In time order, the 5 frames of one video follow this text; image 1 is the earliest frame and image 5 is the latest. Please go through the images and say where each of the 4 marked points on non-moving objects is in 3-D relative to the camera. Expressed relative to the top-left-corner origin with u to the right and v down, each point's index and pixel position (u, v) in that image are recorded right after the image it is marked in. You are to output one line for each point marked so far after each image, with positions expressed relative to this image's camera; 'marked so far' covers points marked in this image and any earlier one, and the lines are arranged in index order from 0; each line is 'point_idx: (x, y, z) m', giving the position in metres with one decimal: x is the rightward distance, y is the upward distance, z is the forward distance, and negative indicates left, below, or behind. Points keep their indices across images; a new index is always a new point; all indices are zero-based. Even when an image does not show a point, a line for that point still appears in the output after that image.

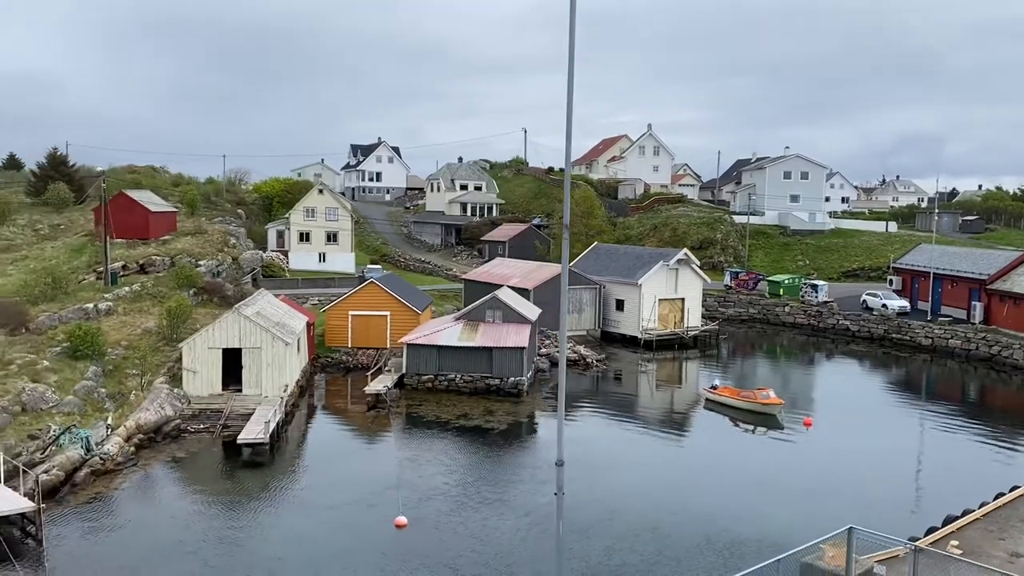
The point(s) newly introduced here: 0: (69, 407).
0: (-10.1, -2.7, +20.0) m
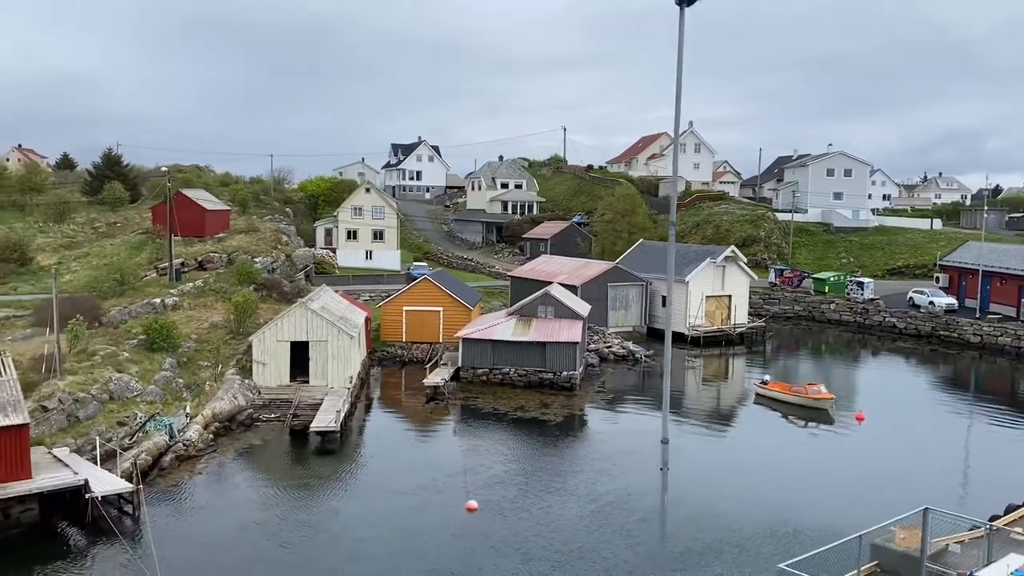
0: (-8.7, -2.6, +21.0) m
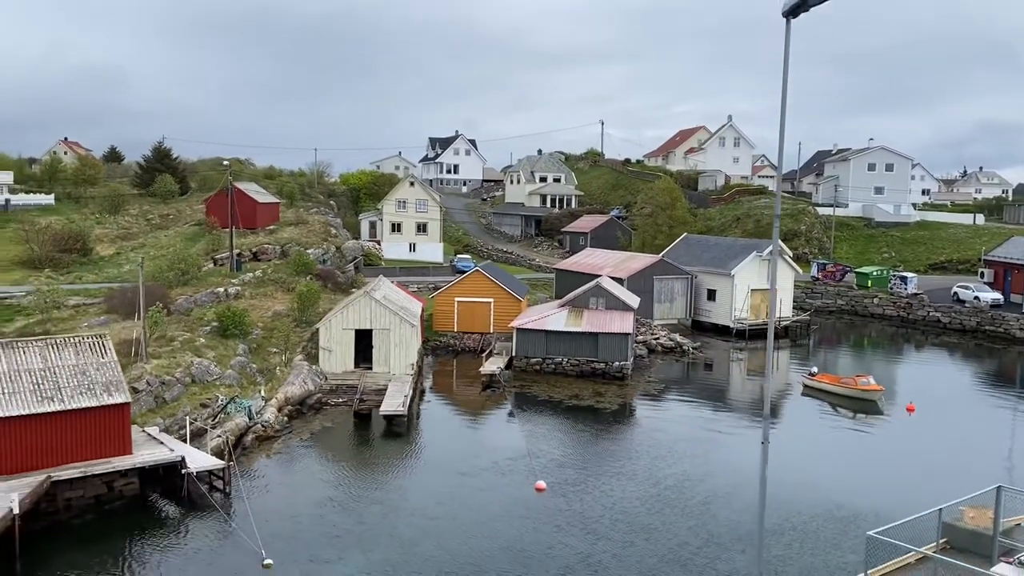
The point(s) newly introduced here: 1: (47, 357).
0: (-7.1, -2.3, +22.1) m
1: (-8.9, -1.3, +16.7) m
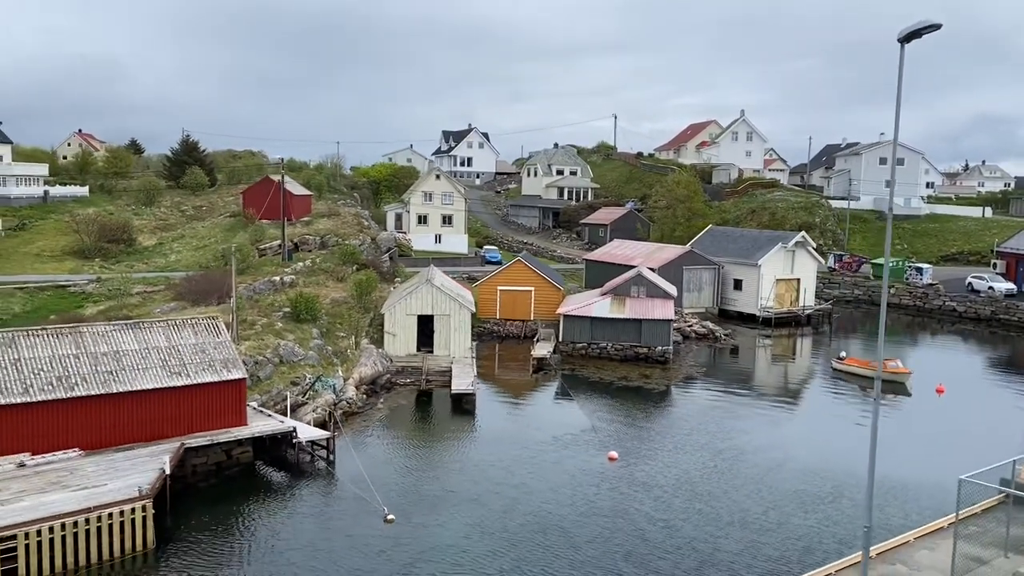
0: (-5.5, -2.0, +23.7) m
1: (-7.2, -1.0, +18.3) m
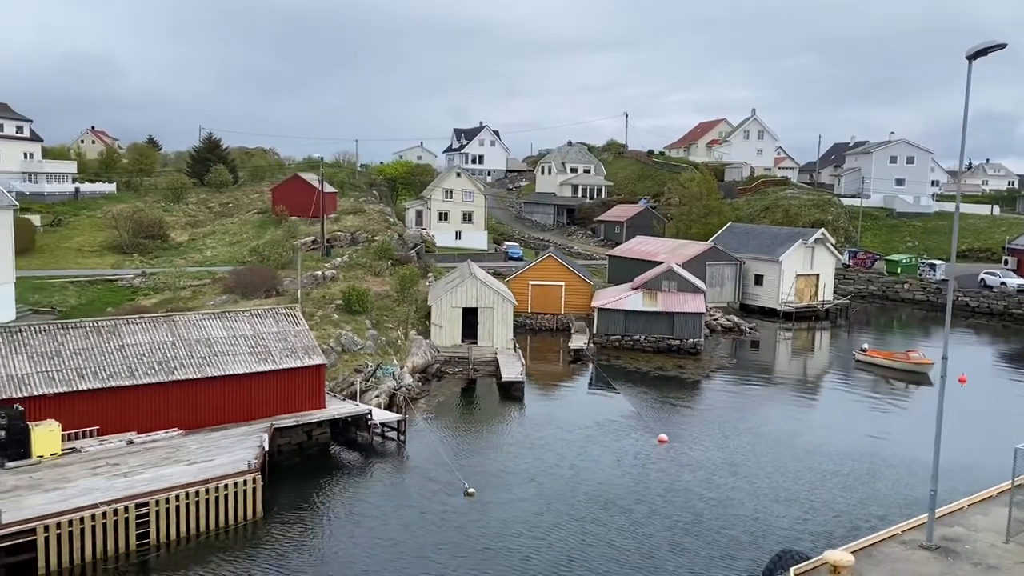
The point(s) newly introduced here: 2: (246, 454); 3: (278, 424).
0: (-4.1, -1.8, +24.9) m
1: (-5.8, -0.8, +19.5) m
2: (-5.0, -3.1, +16.3) m
3: (-5.0, -2.9, +18.4) m
